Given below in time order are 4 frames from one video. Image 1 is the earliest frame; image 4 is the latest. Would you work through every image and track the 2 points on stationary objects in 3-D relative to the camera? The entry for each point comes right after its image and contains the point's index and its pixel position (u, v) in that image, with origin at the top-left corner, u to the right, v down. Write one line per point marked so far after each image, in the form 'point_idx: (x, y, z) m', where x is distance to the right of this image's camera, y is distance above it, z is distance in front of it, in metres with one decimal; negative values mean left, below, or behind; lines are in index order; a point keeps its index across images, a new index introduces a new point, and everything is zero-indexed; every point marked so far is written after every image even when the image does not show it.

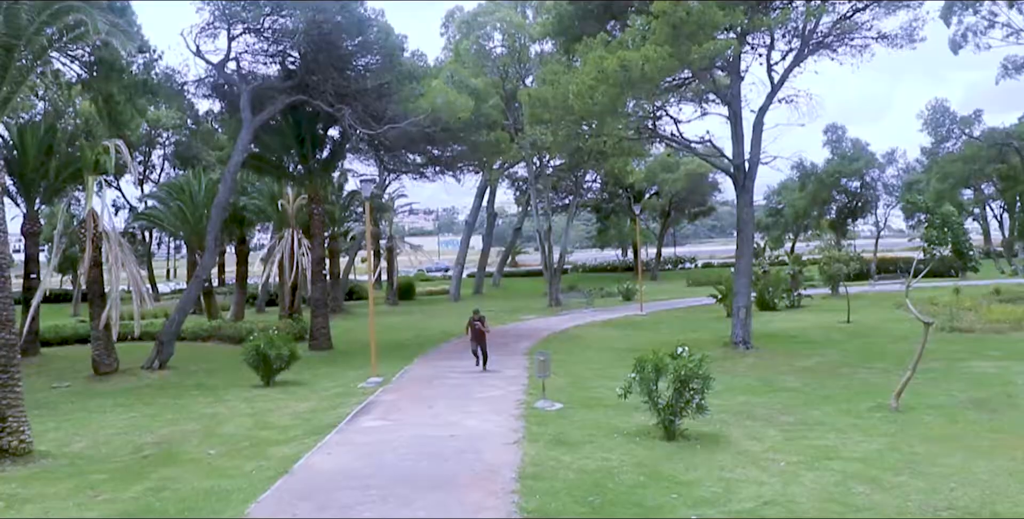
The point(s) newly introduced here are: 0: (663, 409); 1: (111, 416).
0: (+2.1, -2.0, +11.8) m
1: (-7.2, -2.8, +15.8) m
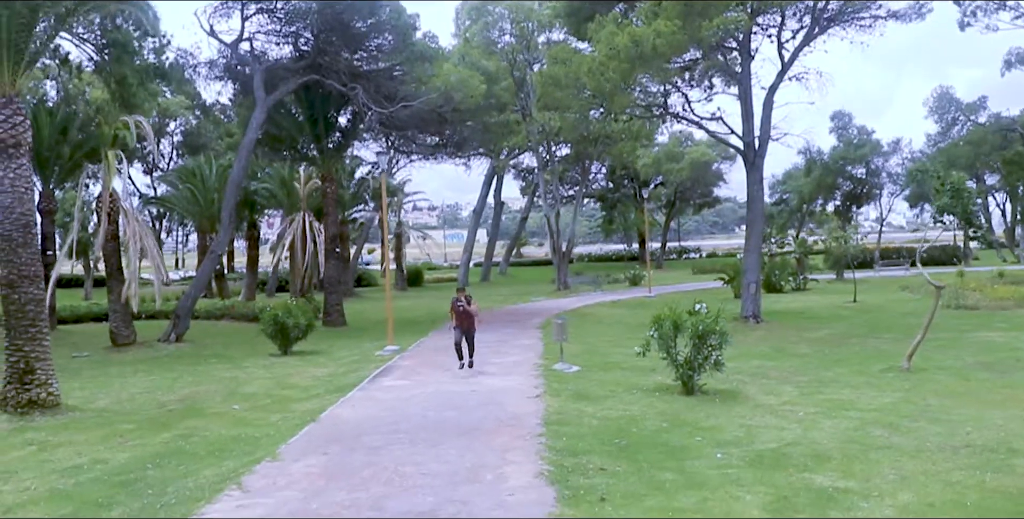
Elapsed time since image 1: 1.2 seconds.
0: (+2.3, -1.4, +12.1) m
1: (-6.9, -2.2, +16.0) m
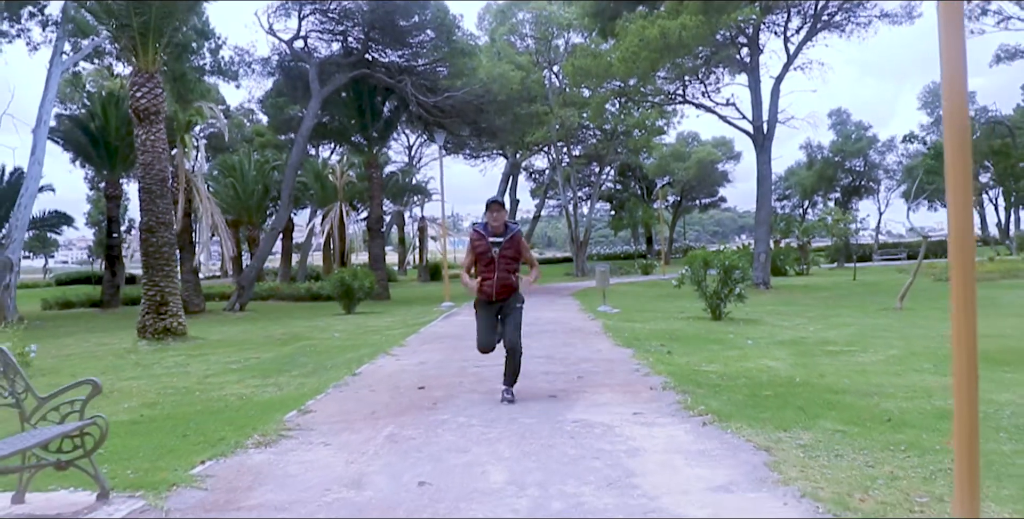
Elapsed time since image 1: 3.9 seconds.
0: (+3.3, -0.6, +14.4) m
1: (-6.0, -1.4, +18.3) m
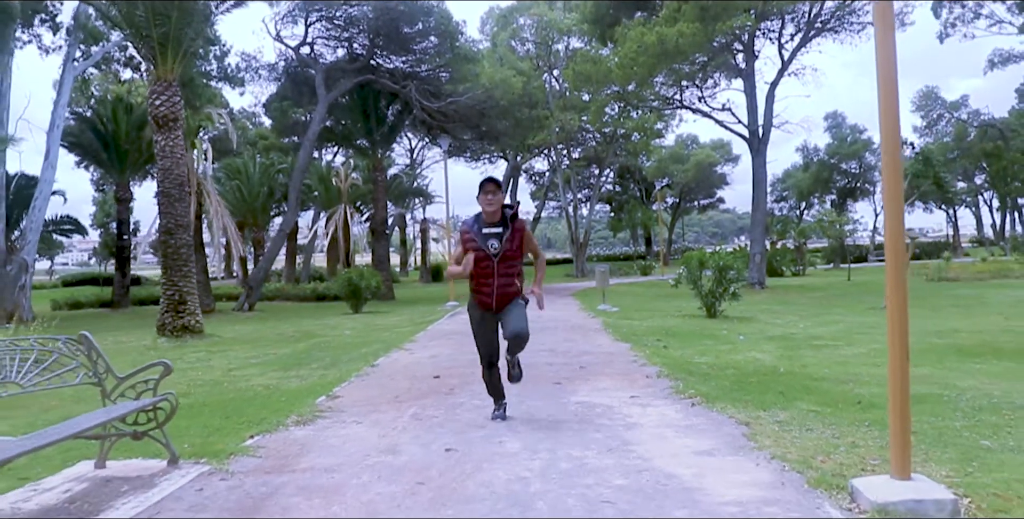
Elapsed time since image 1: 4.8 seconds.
0: (+3.3, -0.6, +15.0) m
1: (-5.9, -1.4, +19.0) m
